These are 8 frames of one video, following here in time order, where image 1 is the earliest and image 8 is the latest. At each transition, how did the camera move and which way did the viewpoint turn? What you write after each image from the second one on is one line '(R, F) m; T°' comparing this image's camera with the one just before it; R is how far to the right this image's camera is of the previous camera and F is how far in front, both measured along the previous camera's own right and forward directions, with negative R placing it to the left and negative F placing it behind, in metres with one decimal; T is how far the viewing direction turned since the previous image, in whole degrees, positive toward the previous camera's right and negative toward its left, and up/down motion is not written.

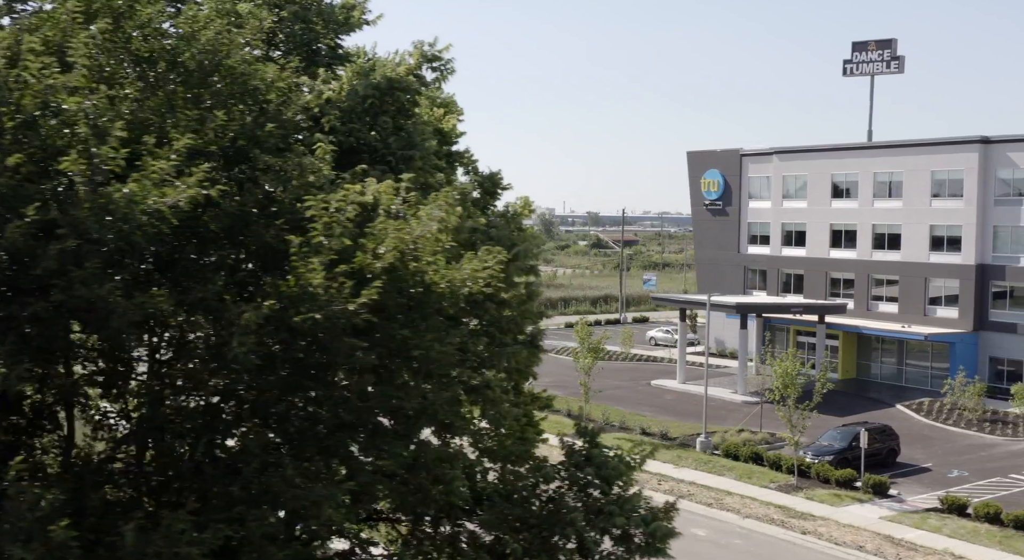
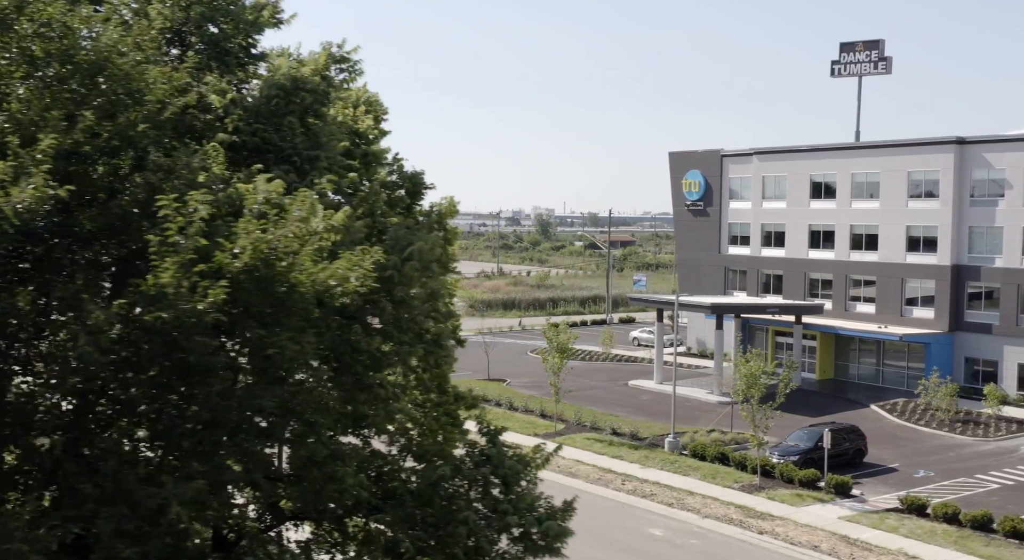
(+1.2, 0.0) m; 0°
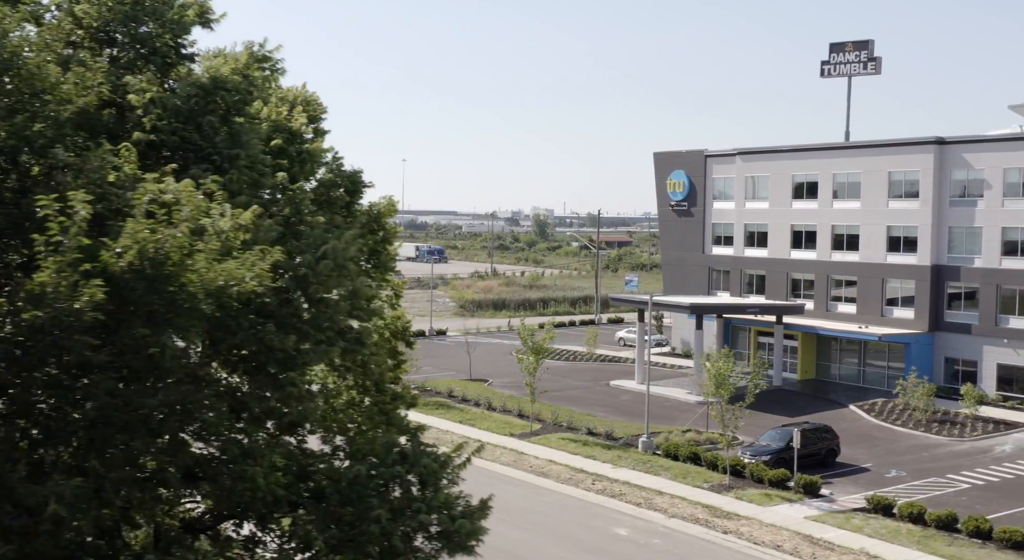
(+1.0, 0.0) m; 0°
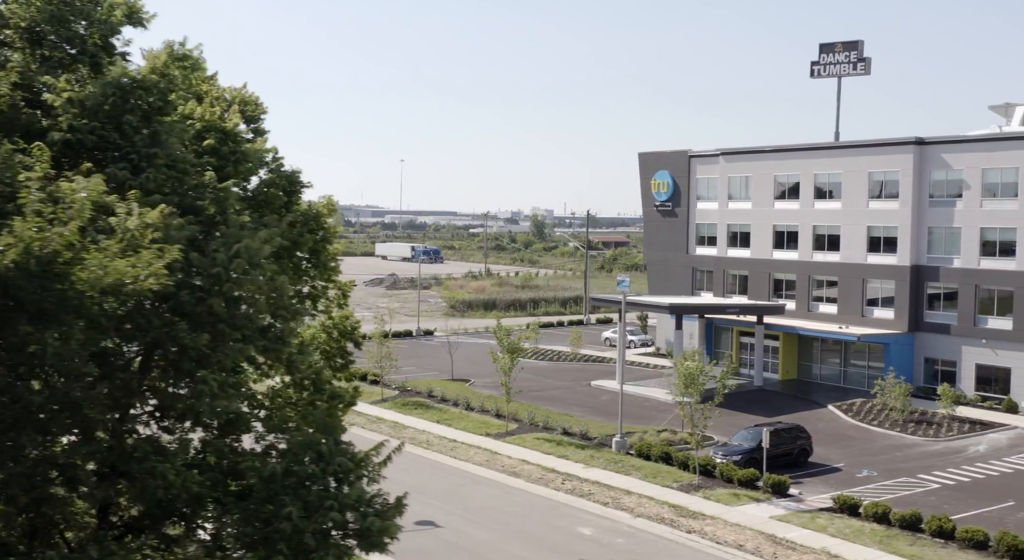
(+1.0, -0.1) m; 0°
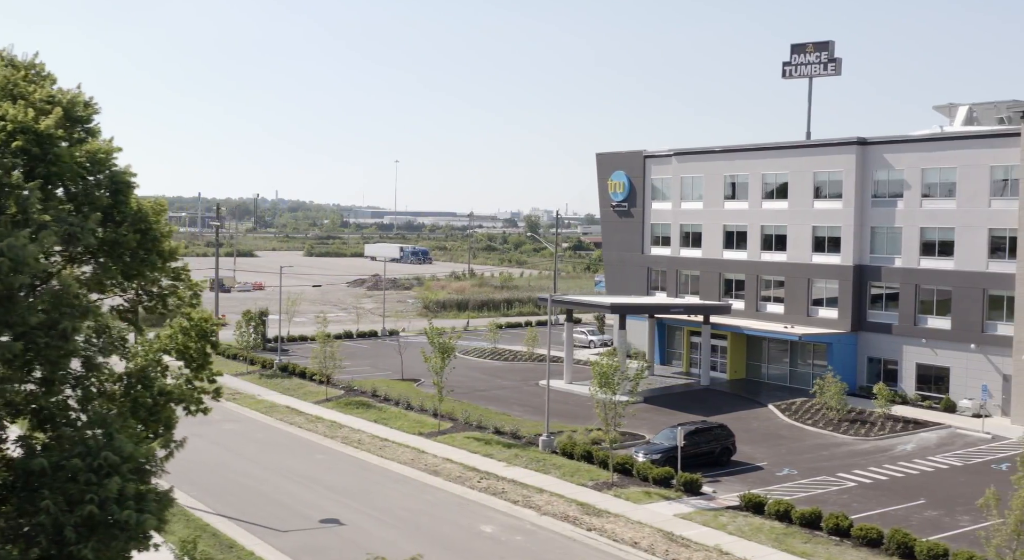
(+2.8, -0.2) m; 0°
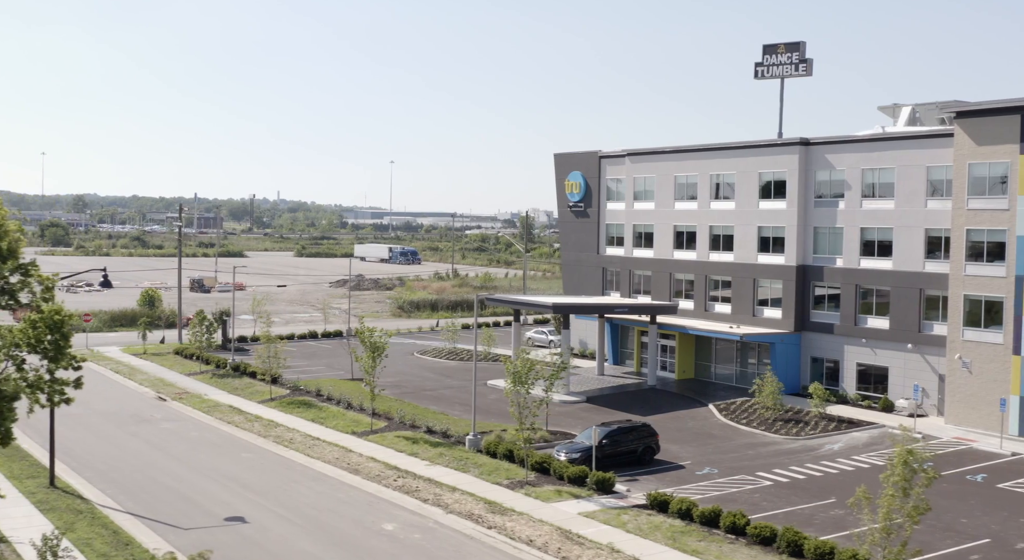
(+2.8, -0.2) m; 0°
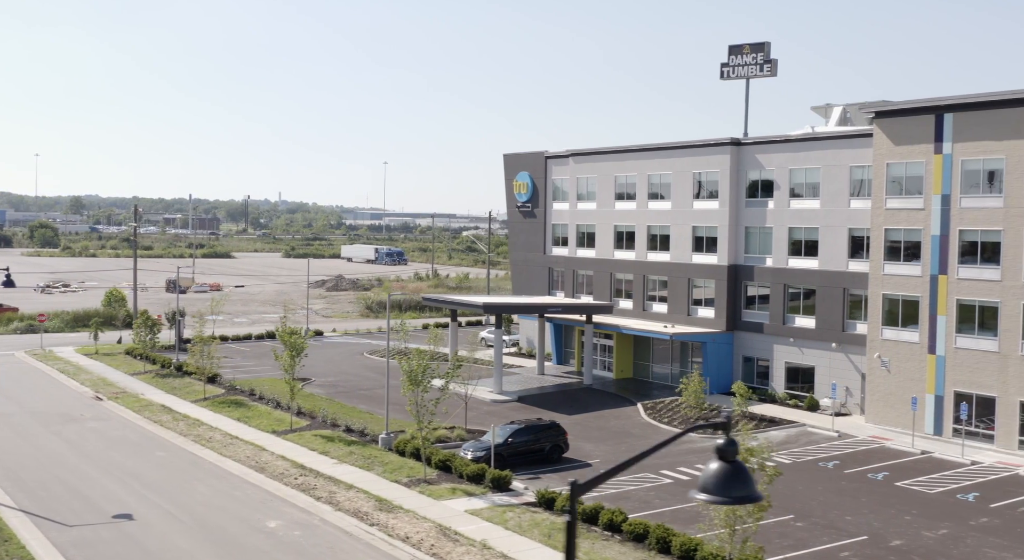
(+3.4, -0.2) m; 0°
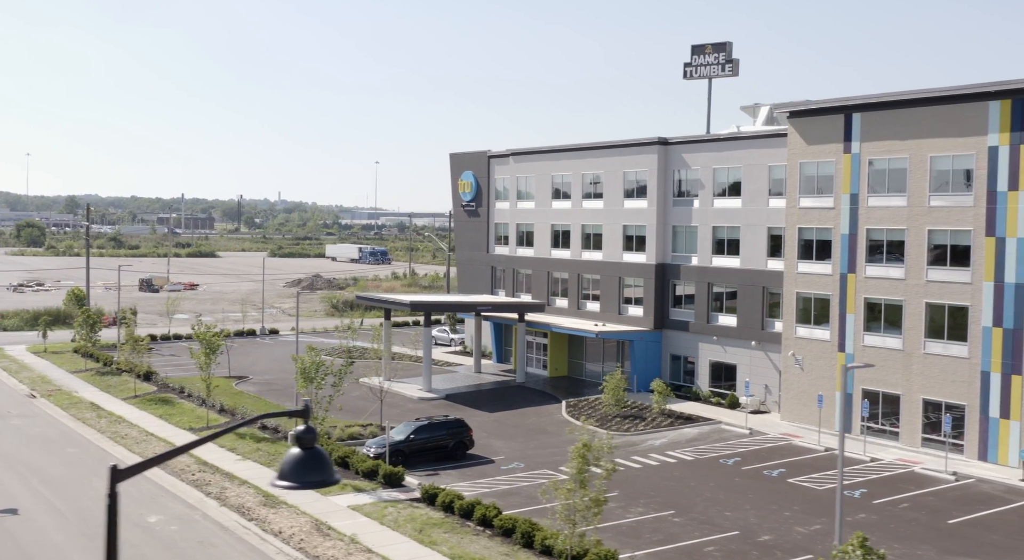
(+3.5, -0.3) m; 0°
